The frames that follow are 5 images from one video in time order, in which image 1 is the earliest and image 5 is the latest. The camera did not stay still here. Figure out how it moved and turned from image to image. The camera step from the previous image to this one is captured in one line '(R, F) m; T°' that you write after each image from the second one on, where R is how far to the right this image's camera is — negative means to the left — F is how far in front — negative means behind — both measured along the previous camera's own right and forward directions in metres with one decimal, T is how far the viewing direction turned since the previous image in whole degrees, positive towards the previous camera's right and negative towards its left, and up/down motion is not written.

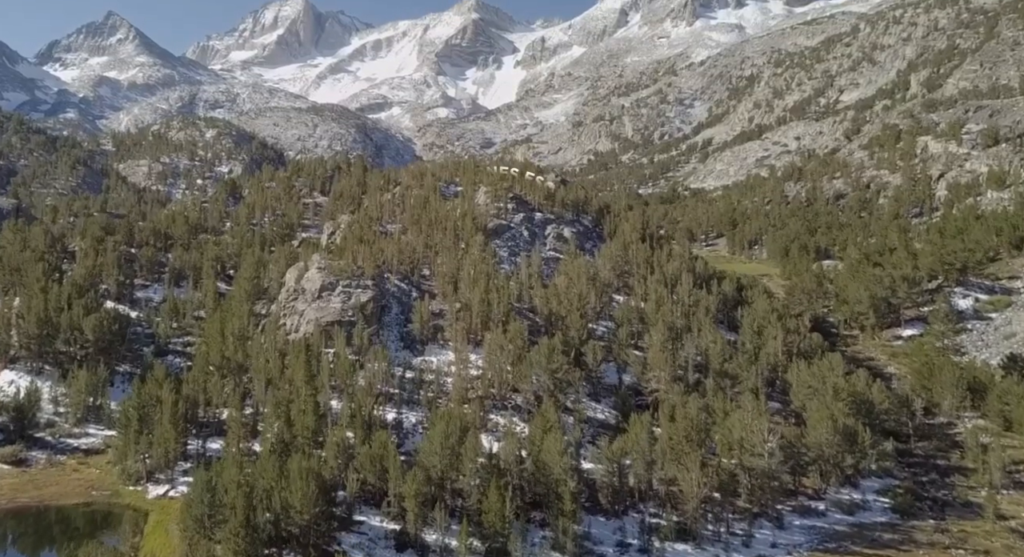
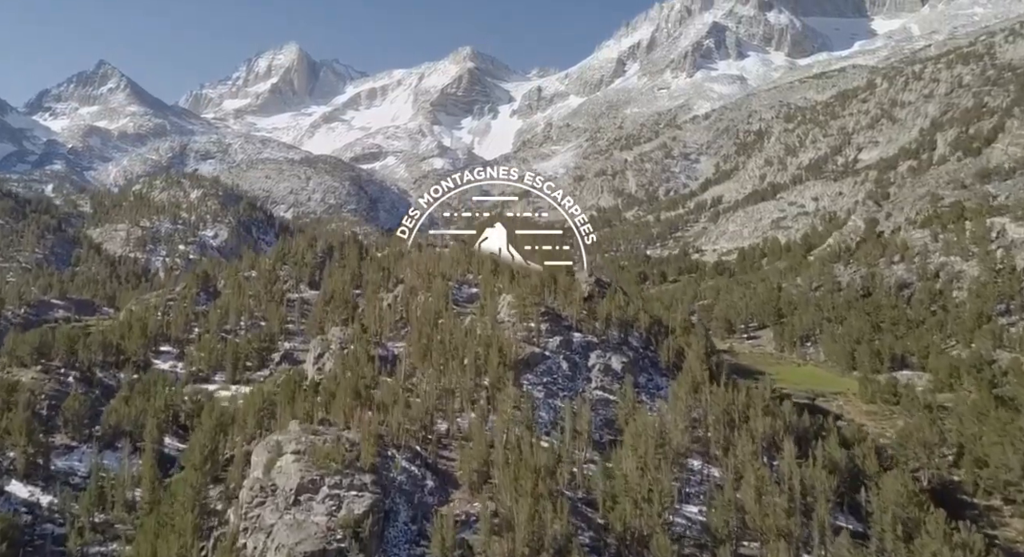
(-3.1, +20.6) m; 0°
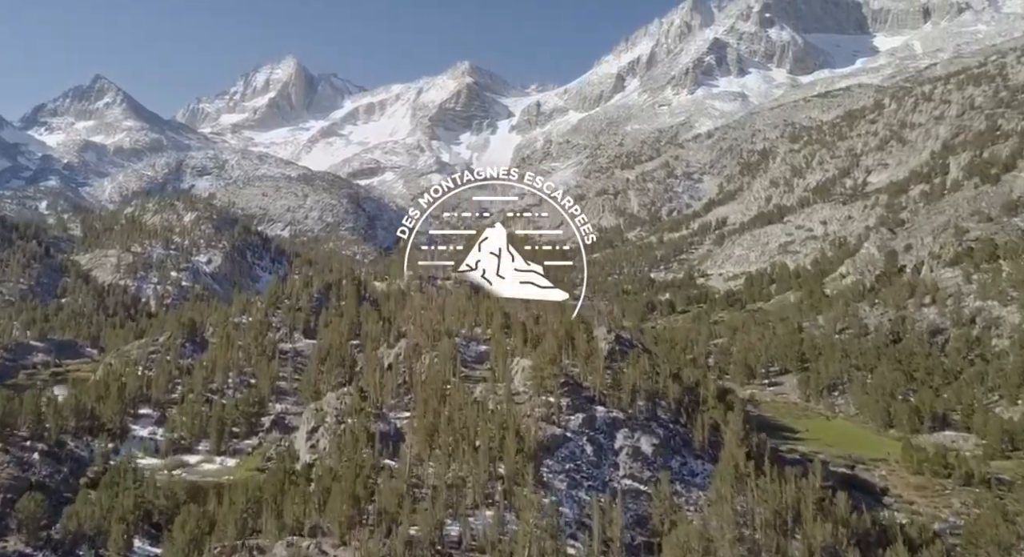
(-1.4, +8.5) m; 0°
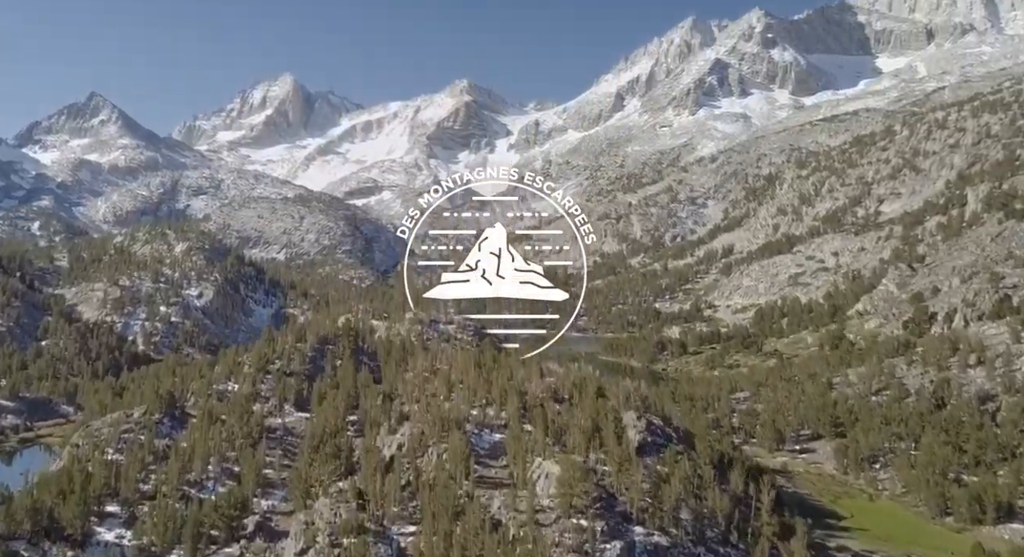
(-1.7, +10.8) m; 0°
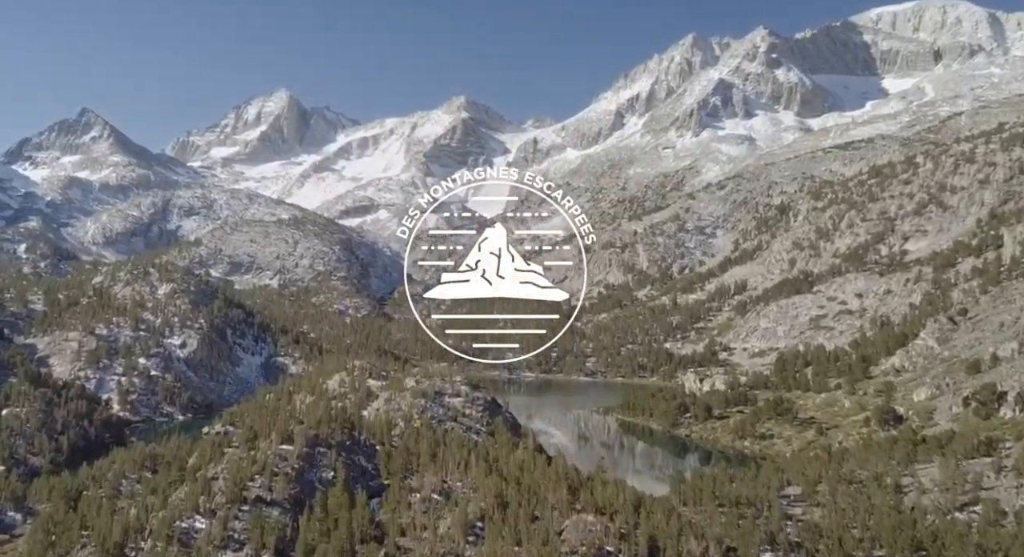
(-3.1, +19.2) m; 0°
